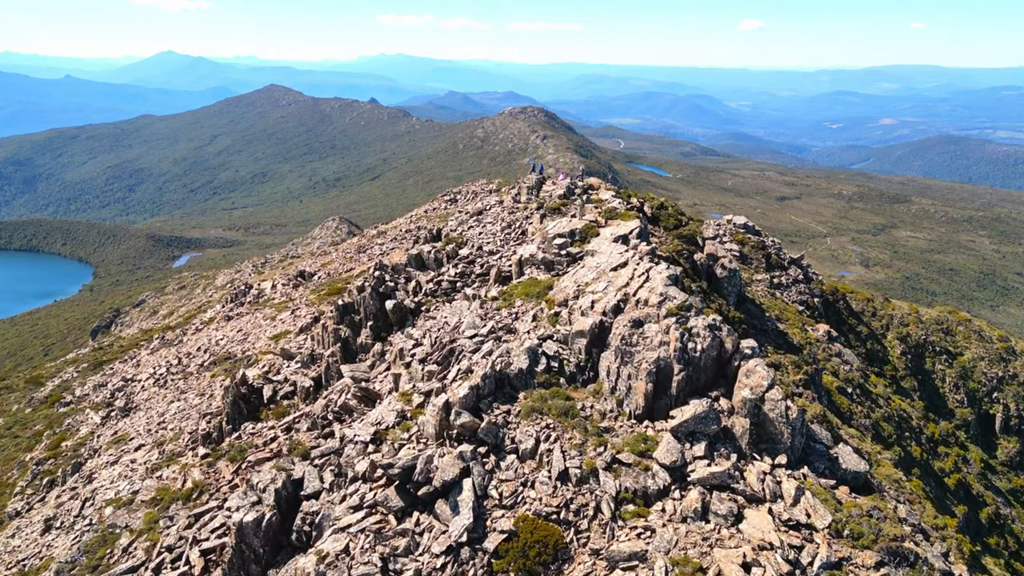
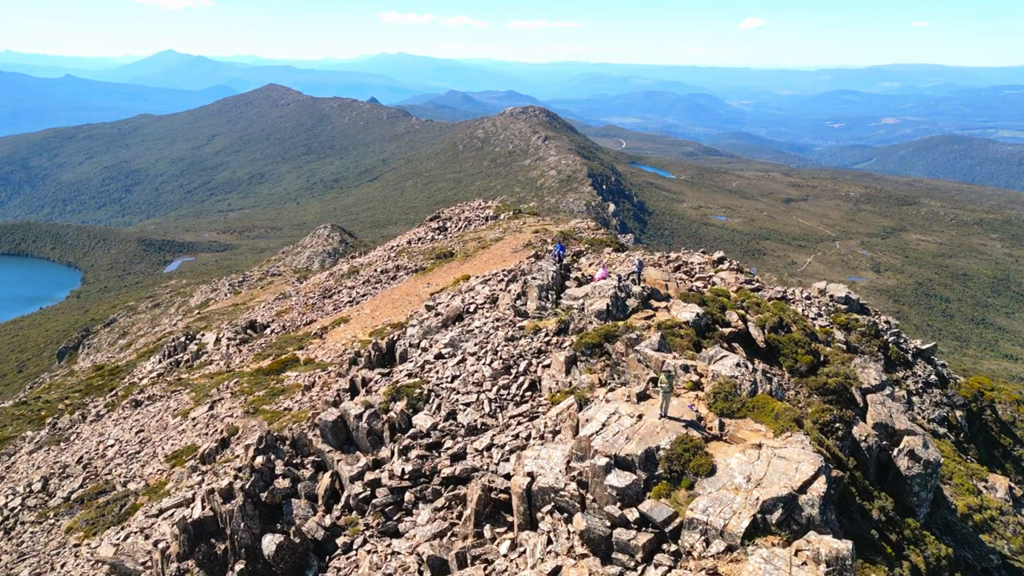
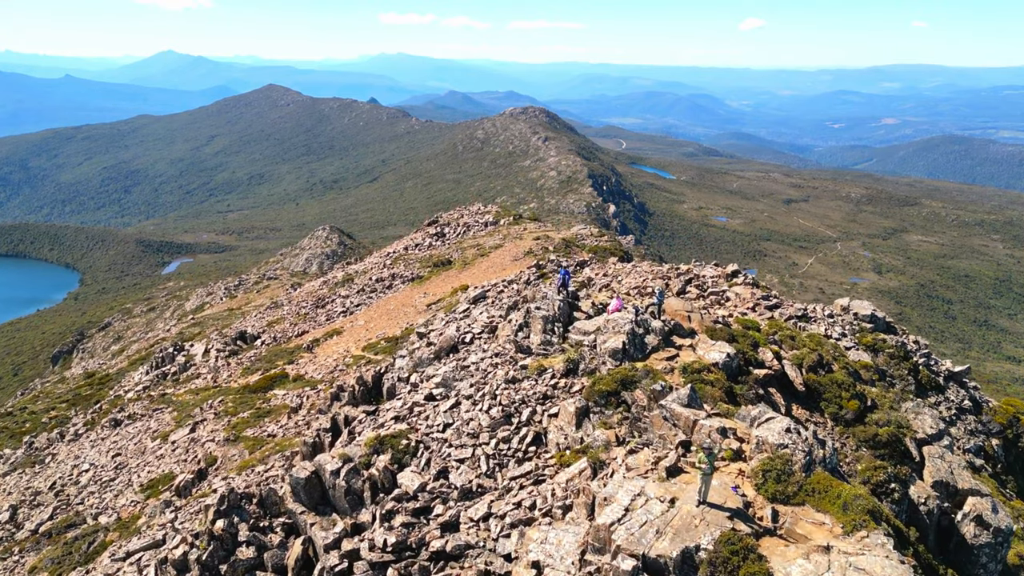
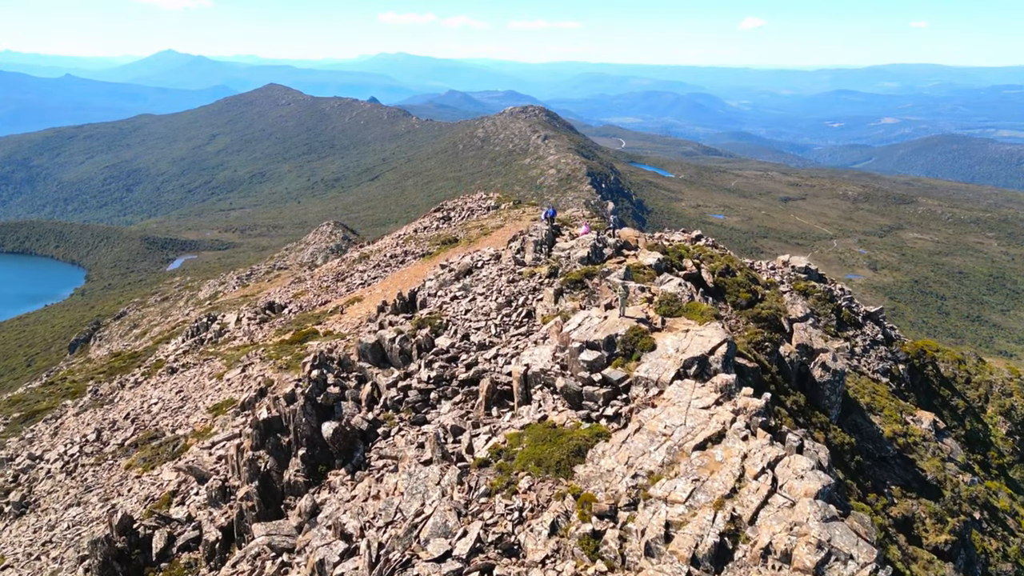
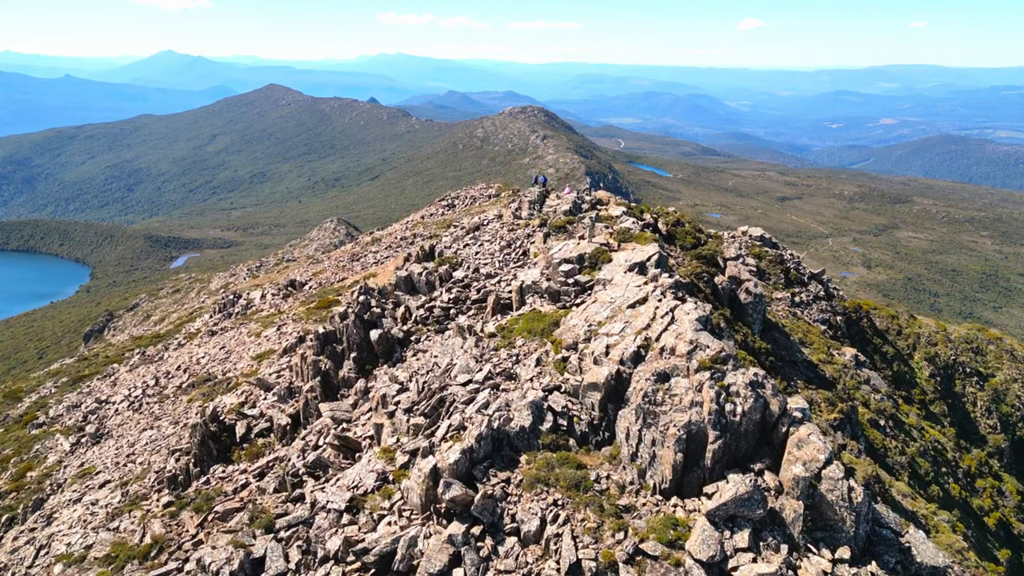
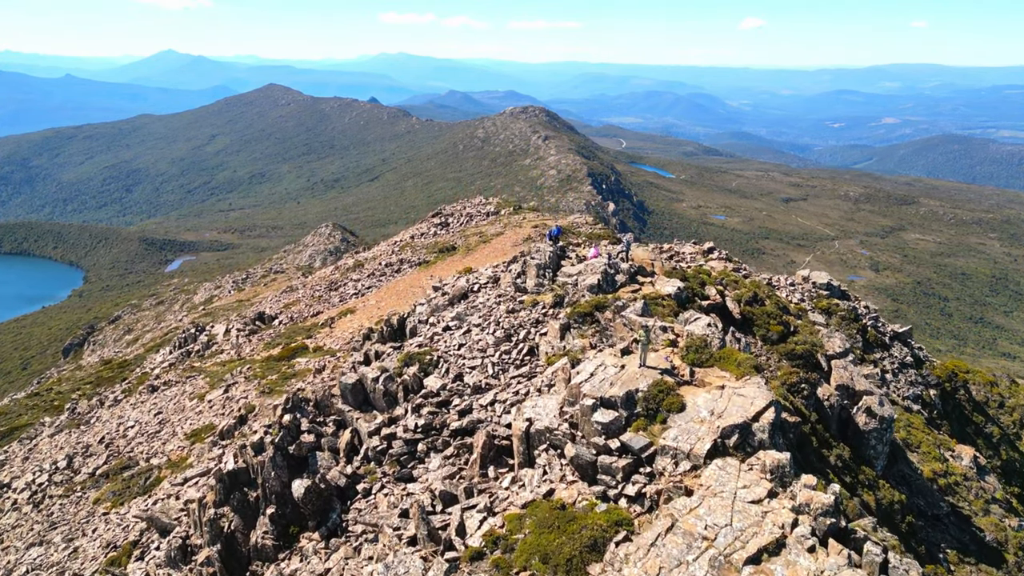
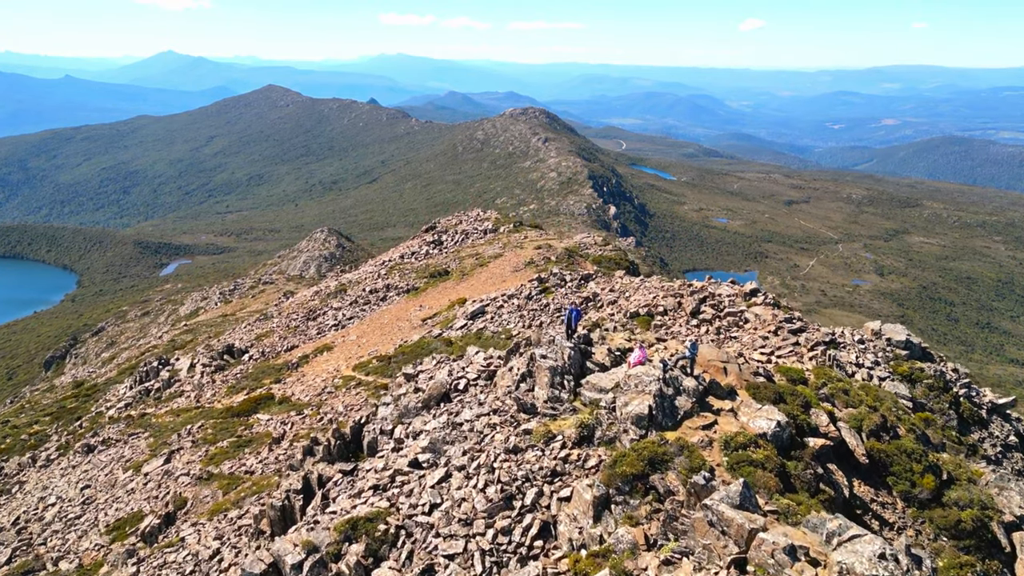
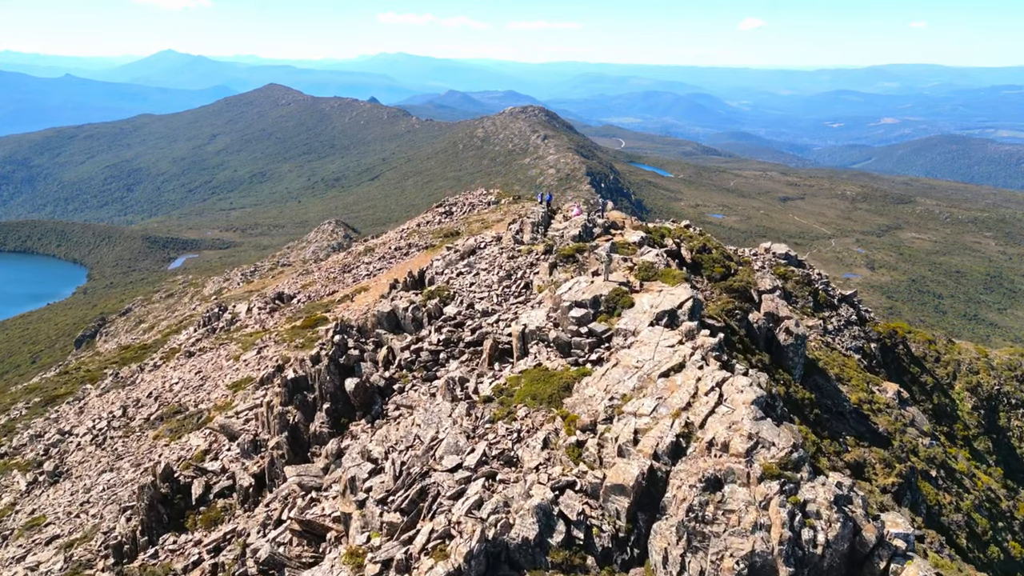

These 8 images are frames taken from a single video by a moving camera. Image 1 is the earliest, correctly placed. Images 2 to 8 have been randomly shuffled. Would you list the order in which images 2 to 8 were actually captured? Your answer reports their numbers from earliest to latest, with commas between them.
5, 8, 4, 6, 2, 3, 7
